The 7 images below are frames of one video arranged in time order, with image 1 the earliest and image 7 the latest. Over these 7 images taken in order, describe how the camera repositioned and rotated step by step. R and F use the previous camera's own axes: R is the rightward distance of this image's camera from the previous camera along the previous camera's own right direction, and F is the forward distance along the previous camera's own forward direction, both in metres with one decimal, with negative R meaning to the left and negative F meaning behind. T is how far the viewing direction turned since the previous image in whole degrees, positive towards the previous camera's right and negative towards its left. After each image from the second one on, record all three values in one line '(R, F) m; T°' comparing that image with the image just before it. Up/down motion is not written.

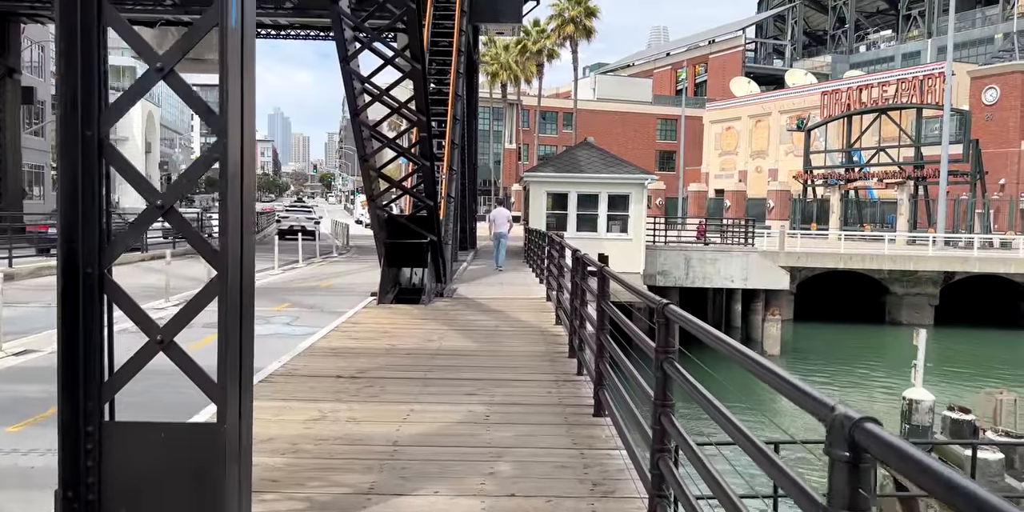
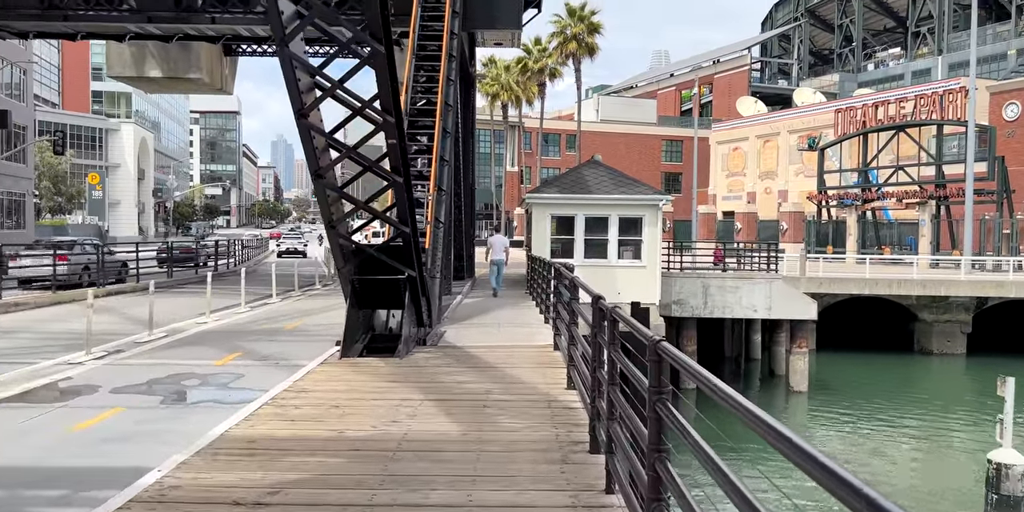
(+0.1, +2.2) m; 0°
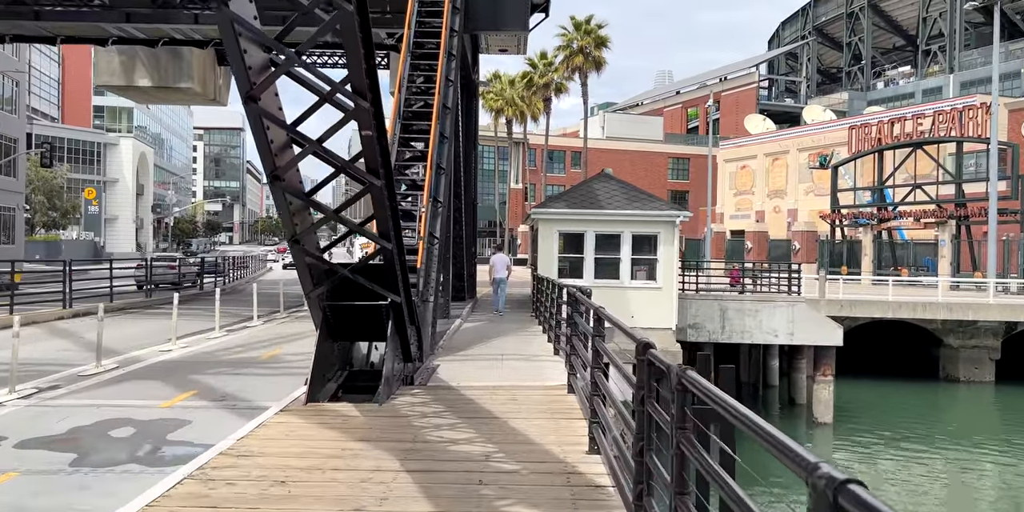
(0.0, +1.5) m; 0°
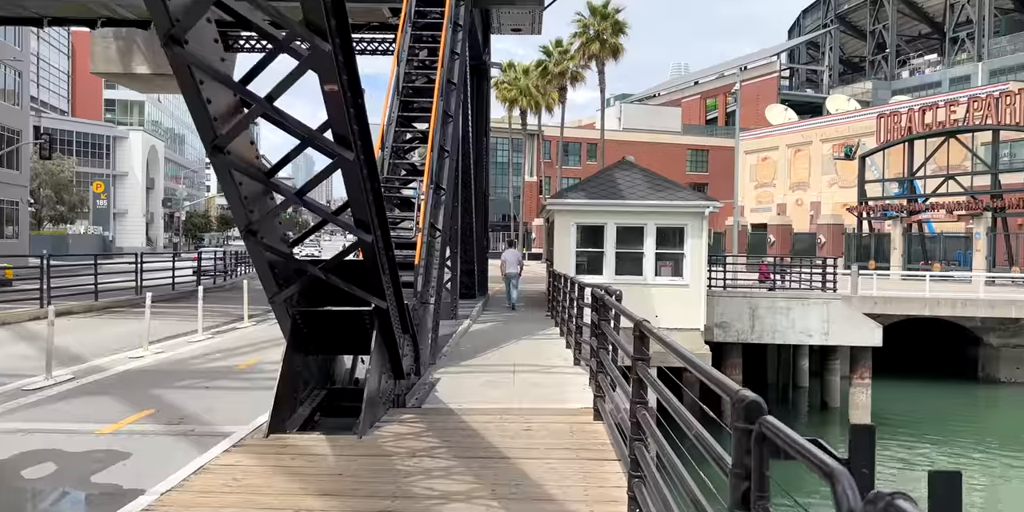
(0.0, +1.4) m; -1°
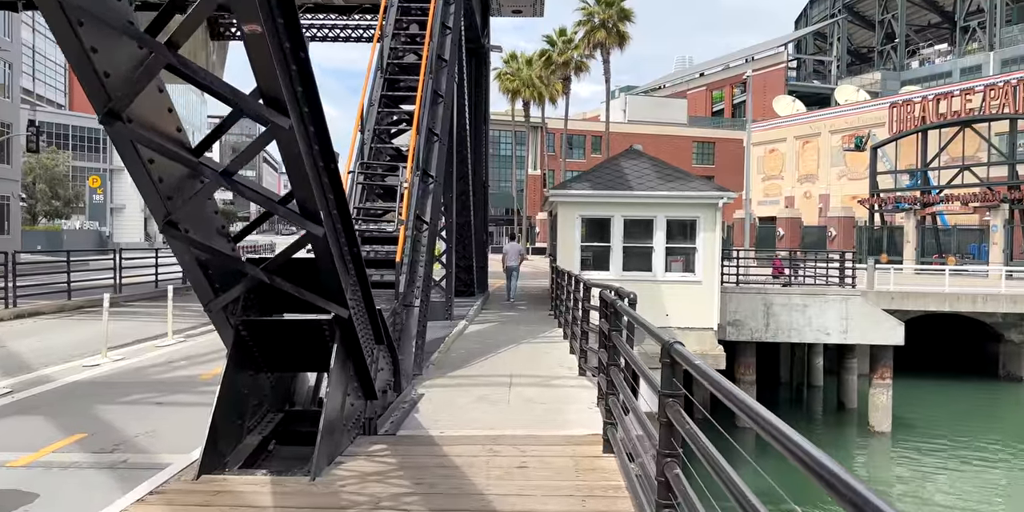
(+0.1, +1.1) m; 0°
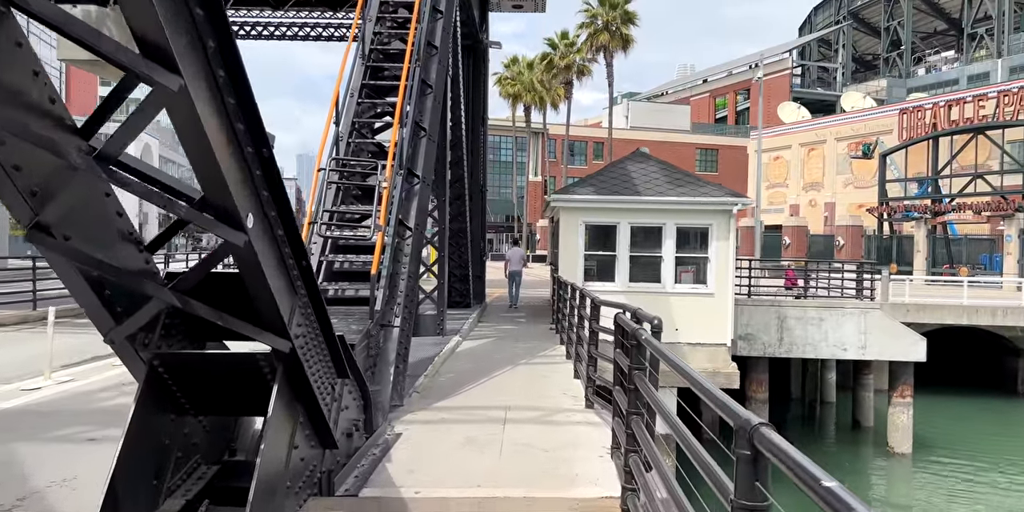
(0.0, +1.1) m; 0°
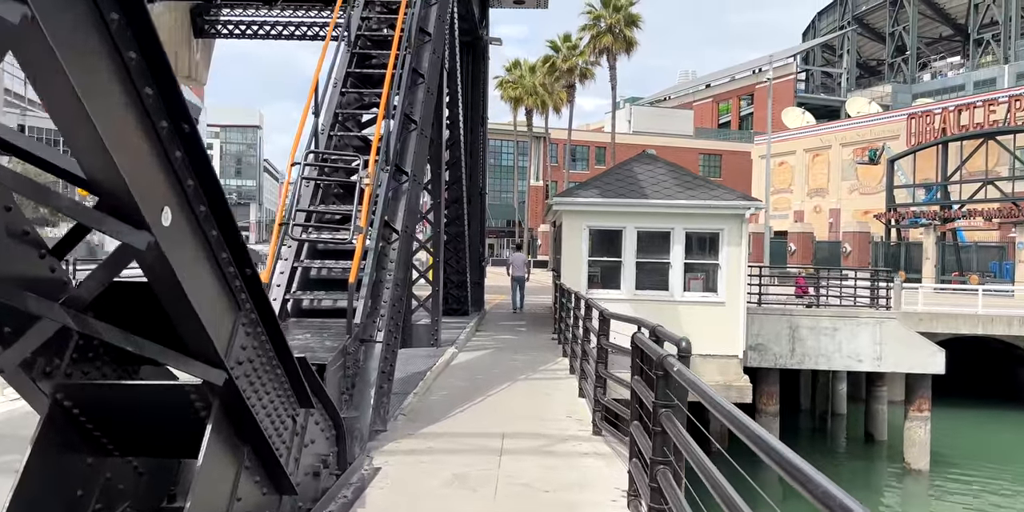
(0.0, +0.8) m; 0°
